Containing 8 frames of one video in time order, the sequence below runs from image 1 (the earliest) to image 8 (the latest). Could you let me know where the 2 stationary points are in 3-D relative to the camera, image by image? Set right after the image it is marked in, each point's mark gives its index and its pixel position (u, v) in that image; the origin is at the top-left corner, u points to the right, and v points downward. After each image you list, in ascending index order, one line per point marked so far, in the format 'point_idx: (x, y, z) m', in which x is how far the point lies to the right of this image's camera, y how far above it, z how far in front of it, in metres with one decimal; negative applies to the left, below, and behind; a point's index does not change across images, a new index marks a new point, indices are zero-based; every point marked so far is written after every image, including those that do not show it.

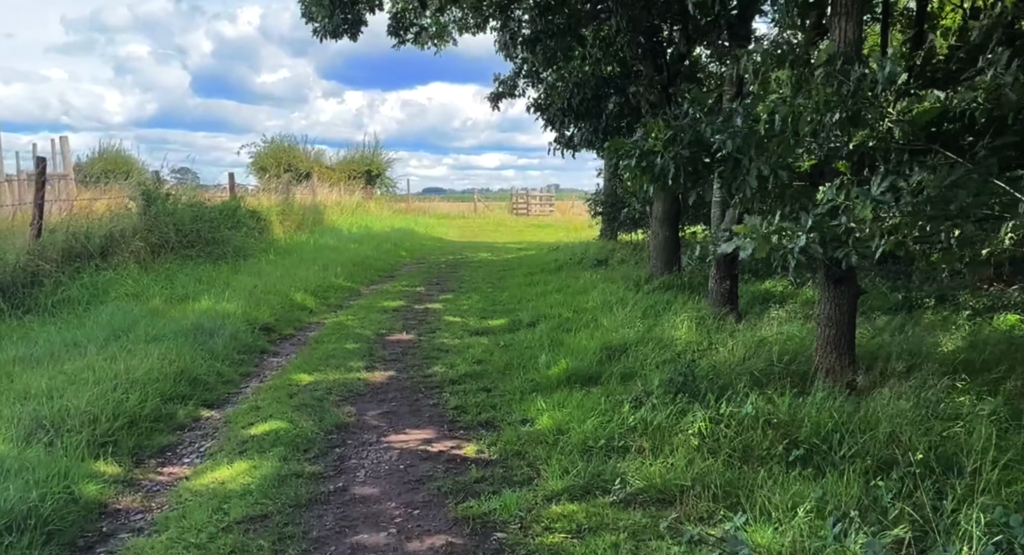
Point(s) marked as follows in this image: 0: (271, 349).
0: (-2.1, -0.6, +8.5) m
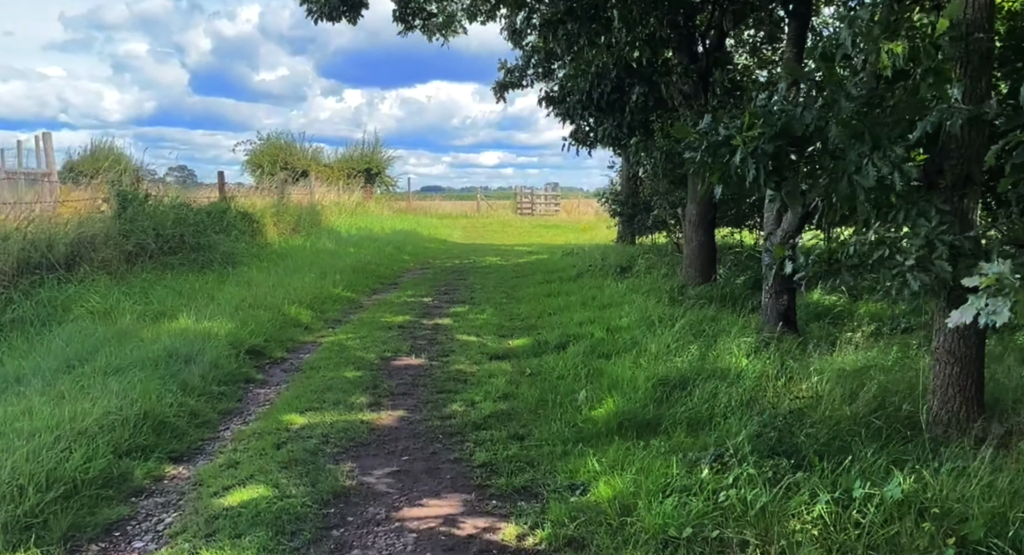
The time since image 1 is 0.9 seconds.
0: (-1.9, -0.8, +7.2) m
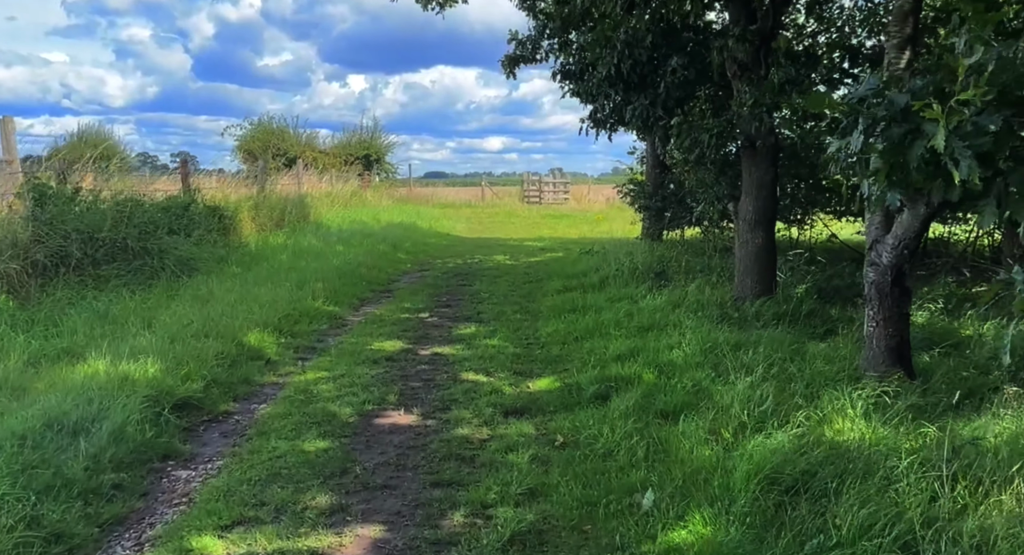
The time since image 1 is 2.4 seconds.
0: (-1.8, -0.9, +5.2) m
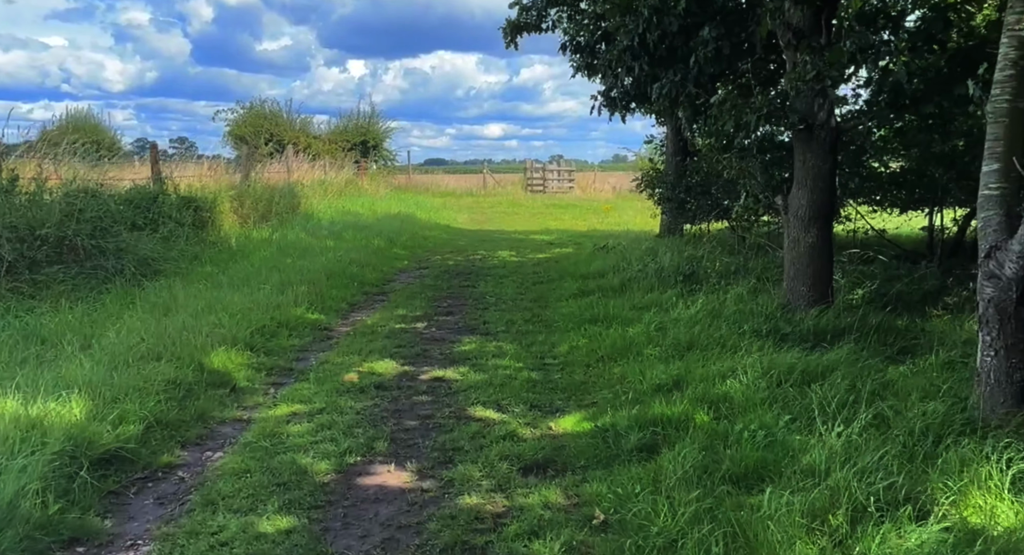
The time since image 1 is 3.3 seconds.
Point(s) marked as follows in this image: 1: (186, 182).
0: (-1.7, -1.0, +3.9) m
1: (-4.5, +1.3, +12.9) m
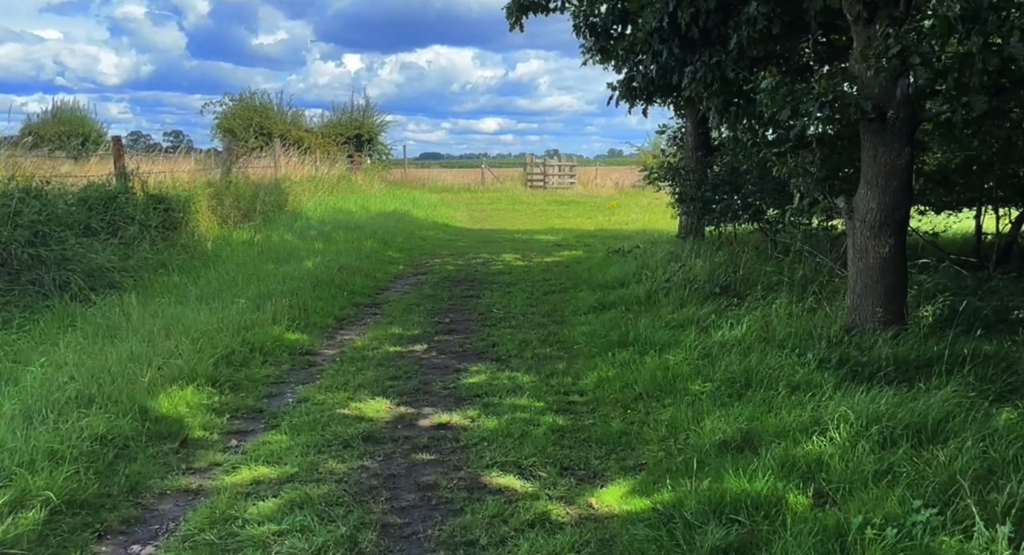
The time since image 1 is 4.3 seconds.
0: (-1.6, -1.2, +2.7) m
1: (-4.4, +1.2, +11.6) m
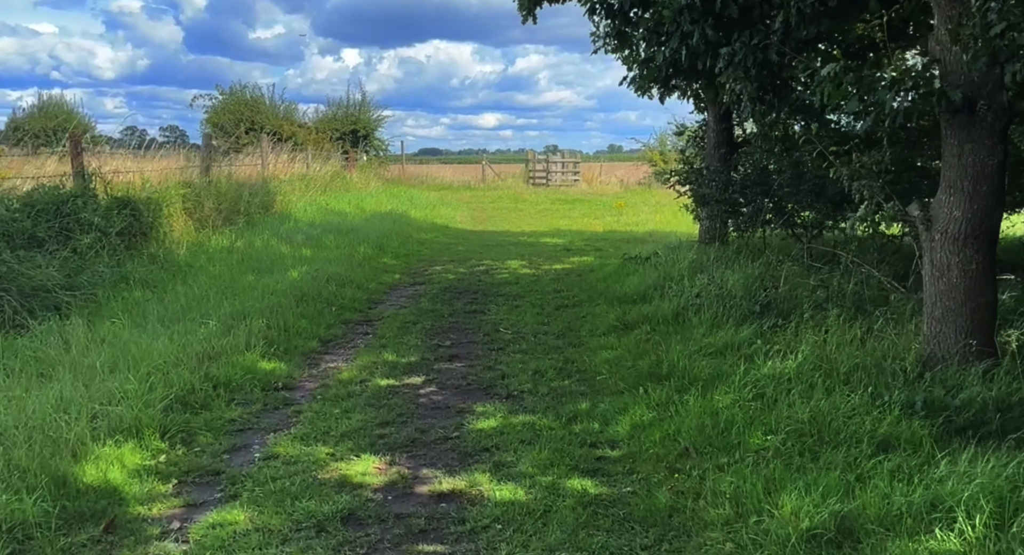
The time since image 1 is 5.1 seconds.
0: (-1.5, -1.3, +1.6) m
1: (-4.3, +1.1, +10.5) m
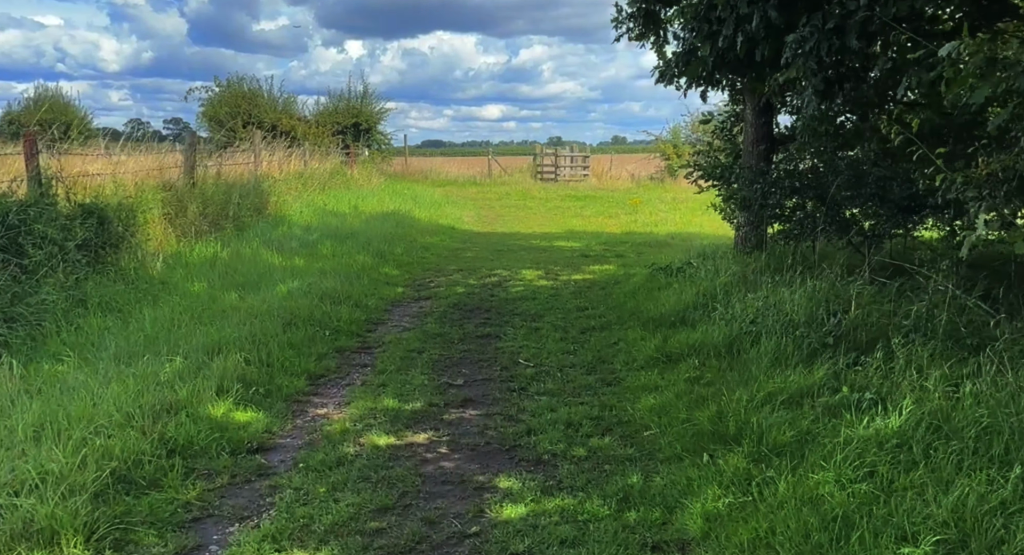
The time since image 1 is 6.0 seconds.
0: (-1.3, -1.5, +0.4) m
1: (-4.2, +0.9, +9.3) m
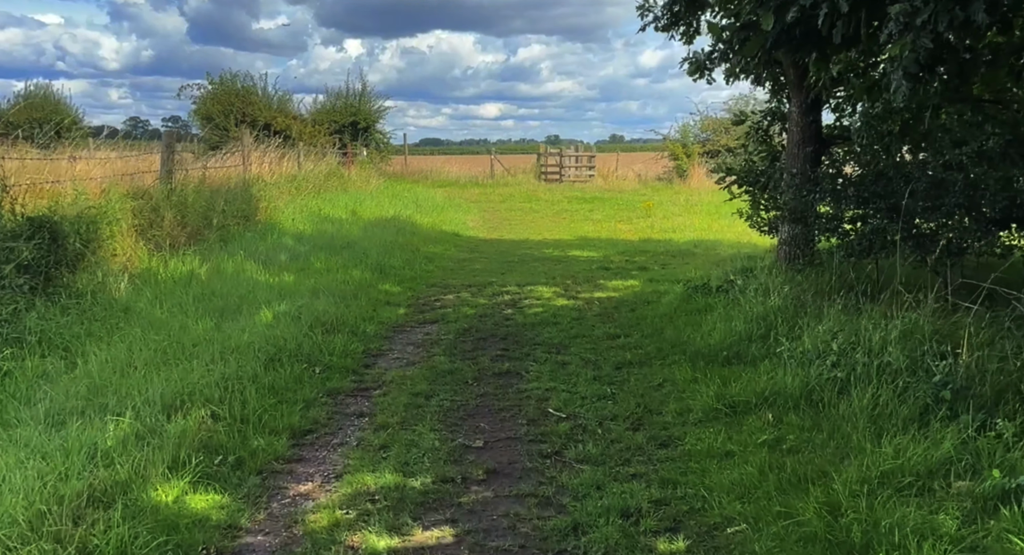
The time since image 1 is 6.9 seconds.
0: (-1.2, -1.7, -0.8) m
1: (-4.0, +0.7, +8.1) m
